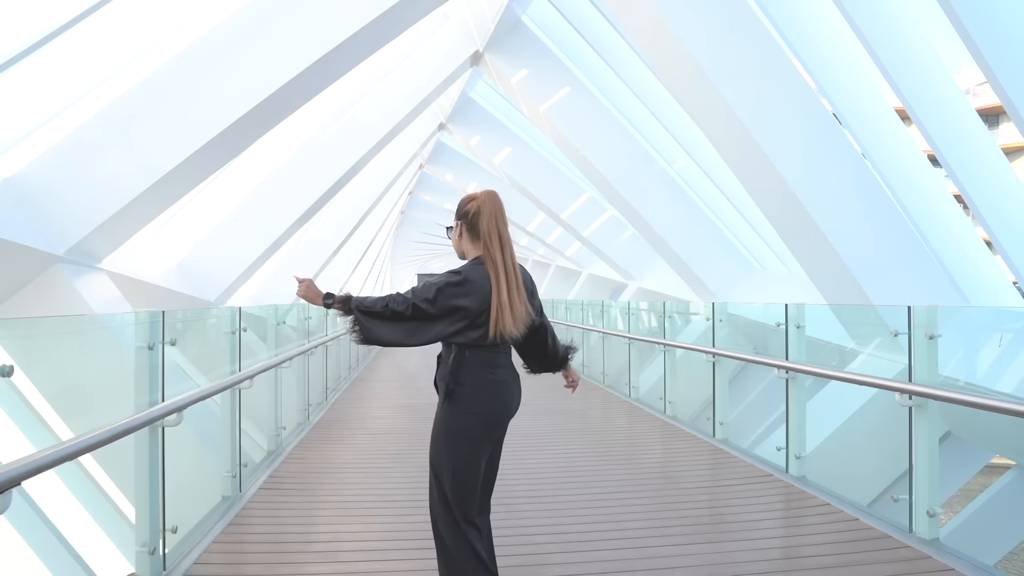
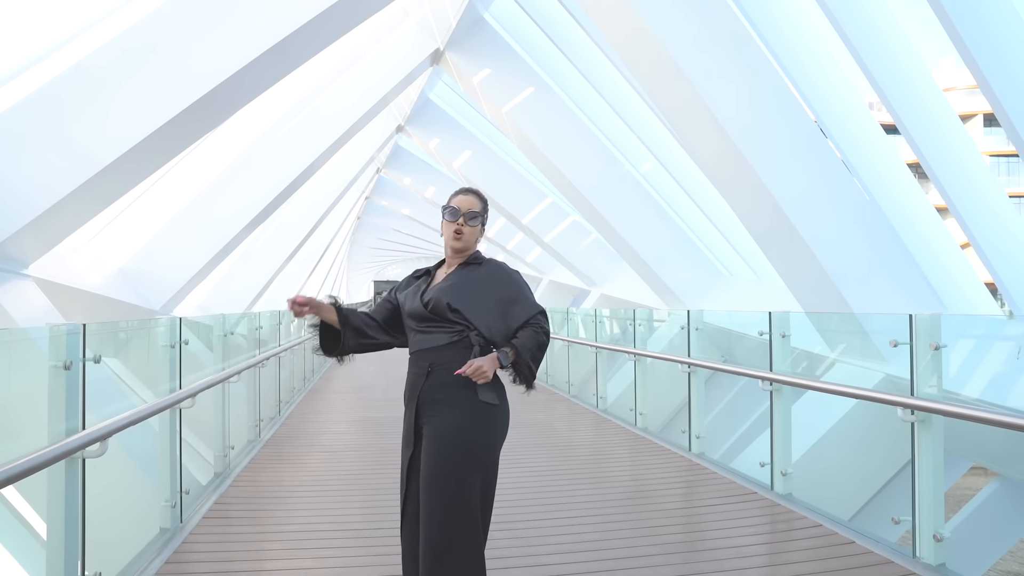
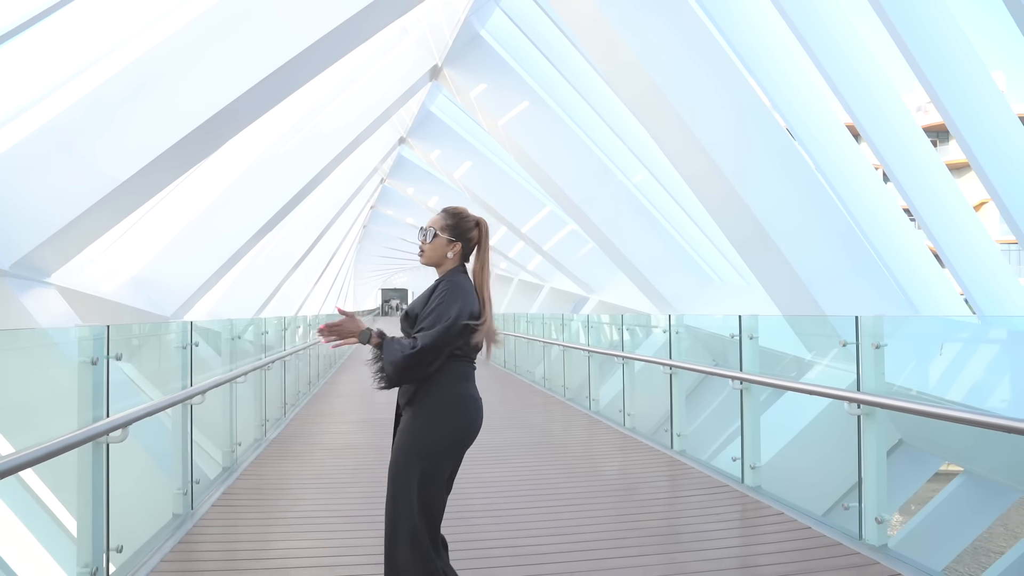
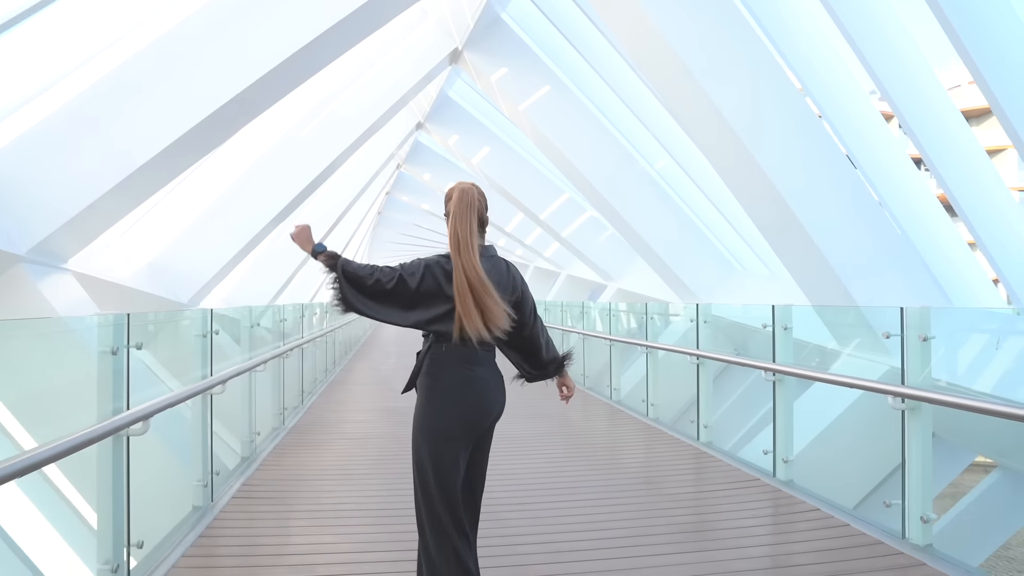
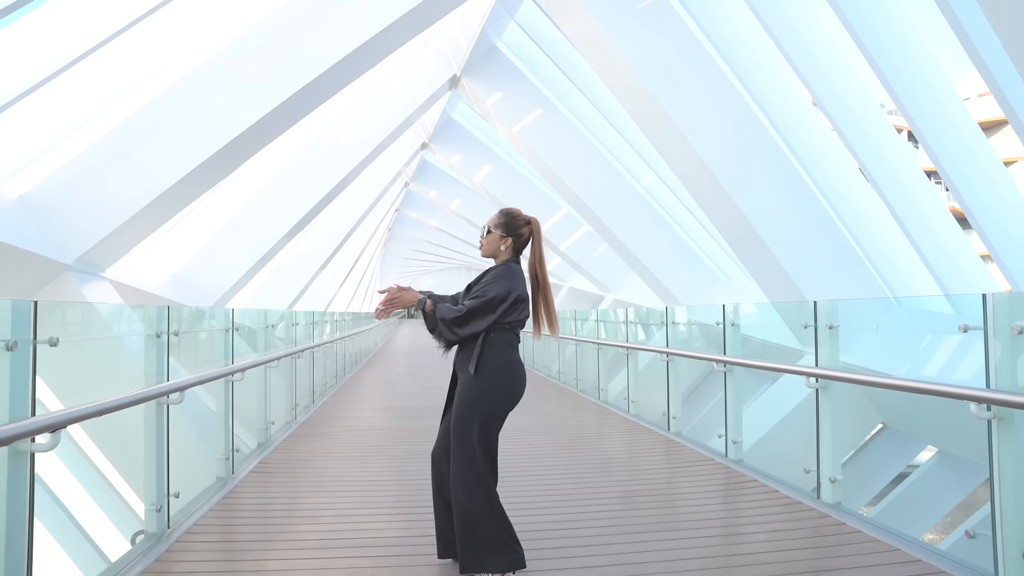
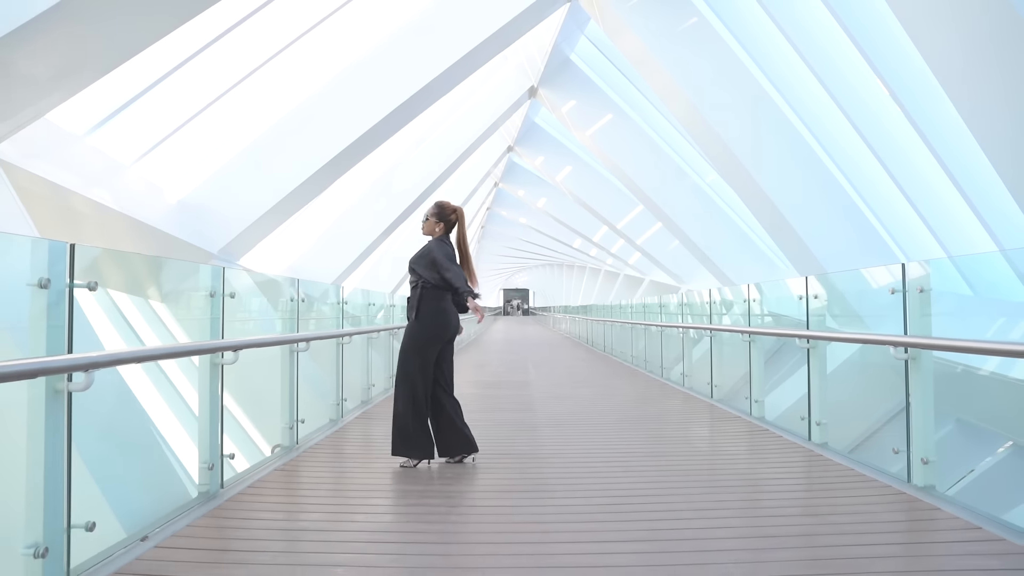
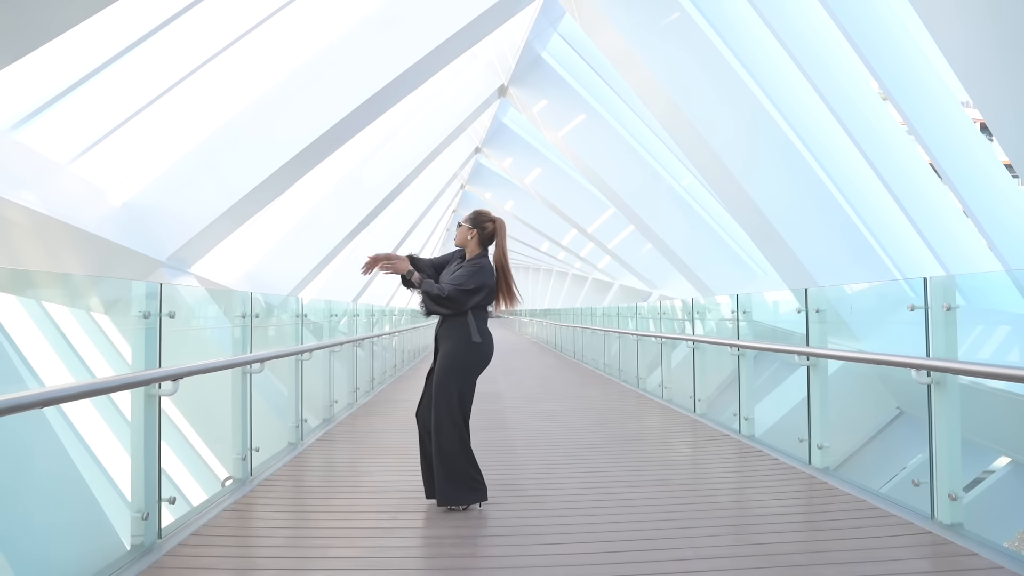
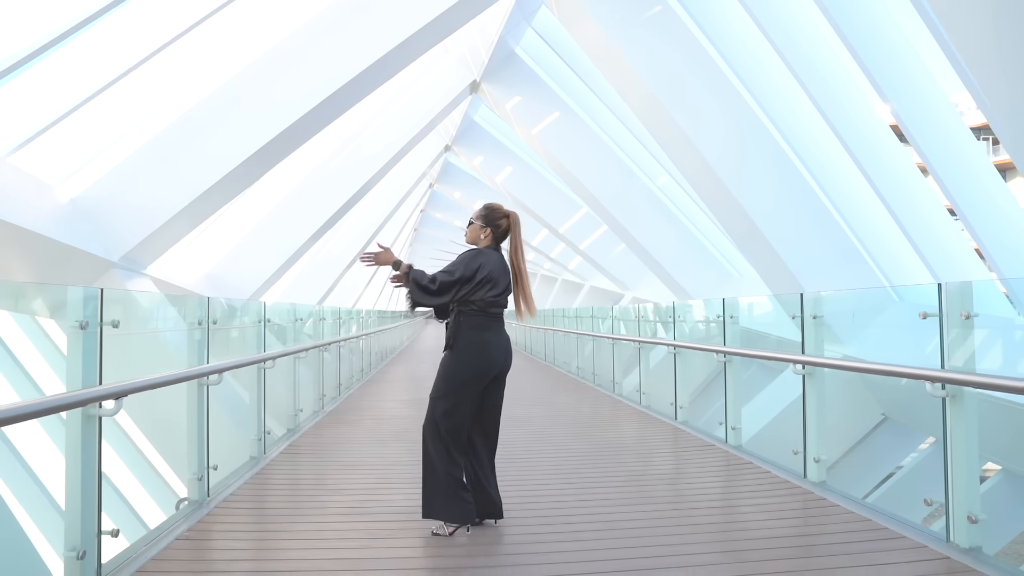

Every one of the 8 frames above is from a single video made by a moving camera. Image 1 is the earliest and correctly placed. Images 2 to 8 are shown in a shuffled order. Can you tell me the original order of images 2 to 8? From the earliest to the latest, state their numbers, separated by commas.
4, 2, 3, 5, 8, 7, 6
